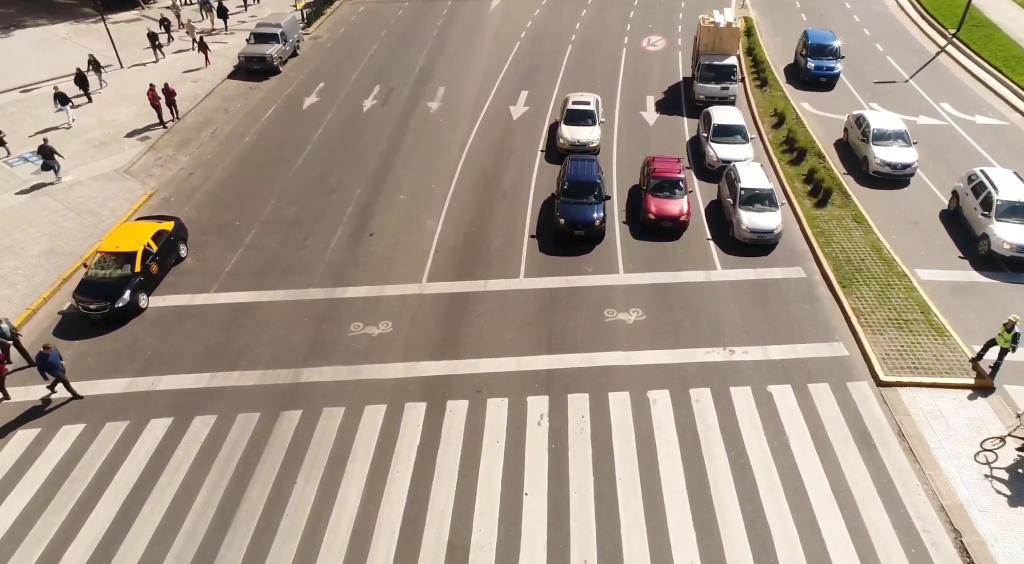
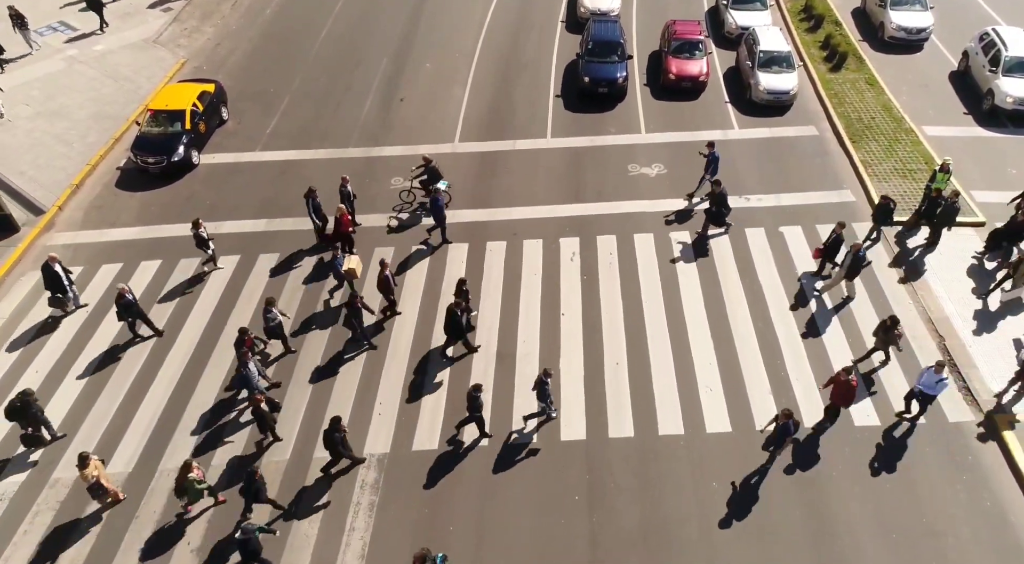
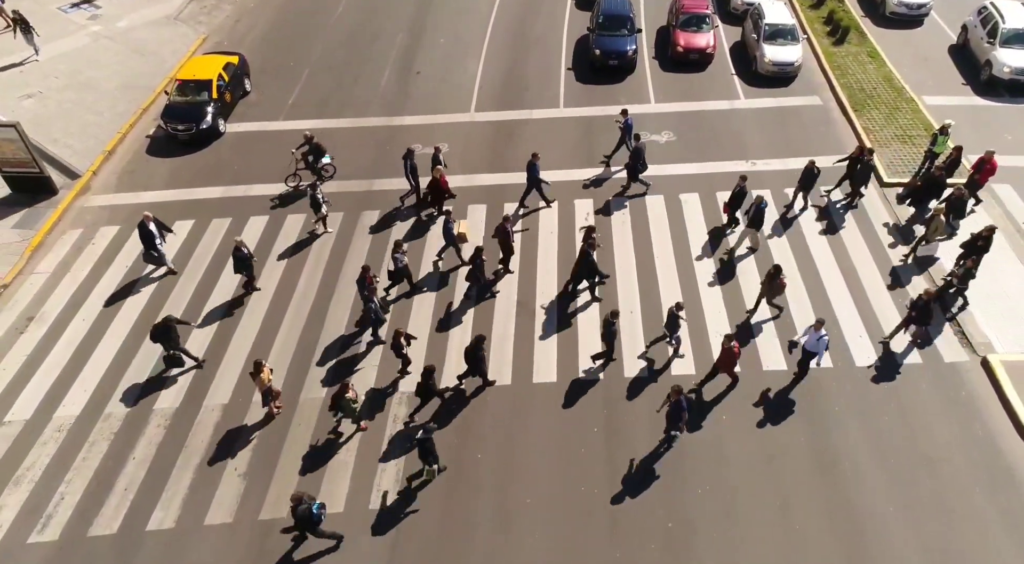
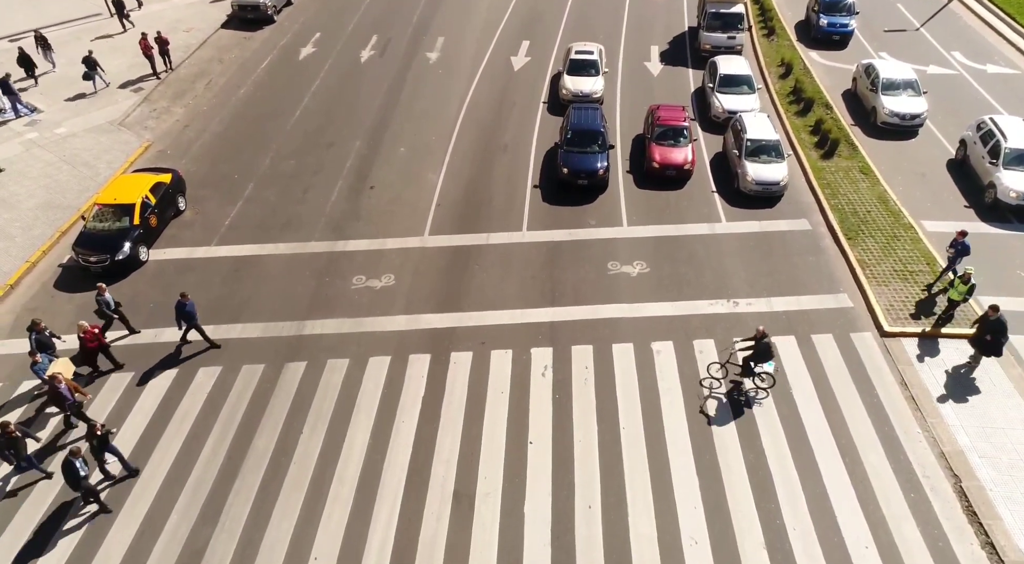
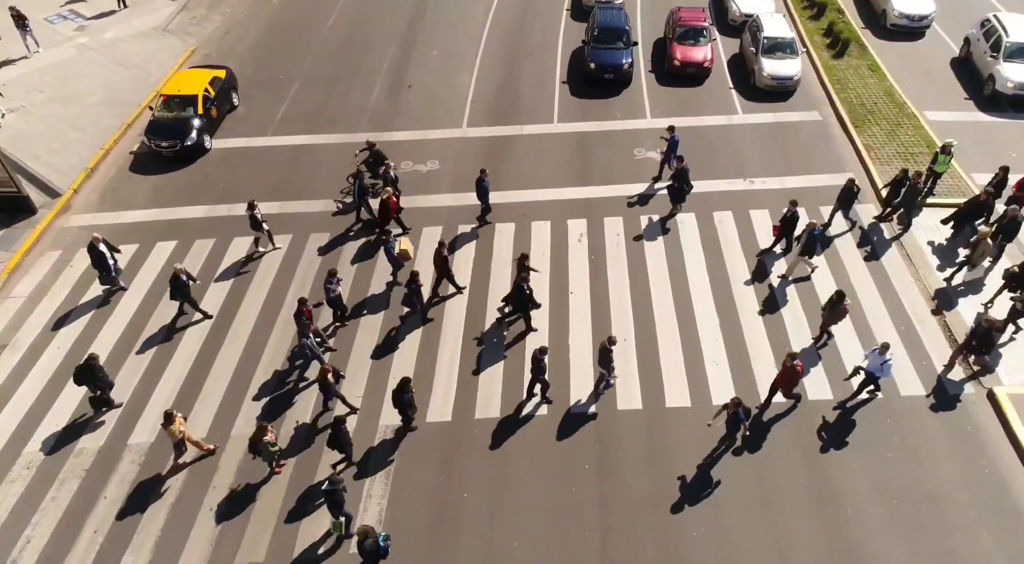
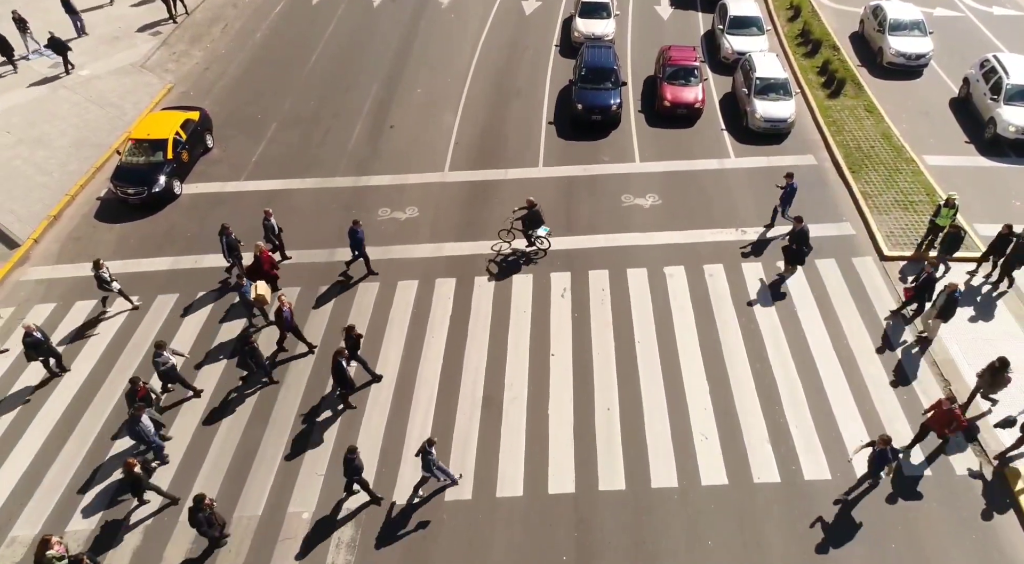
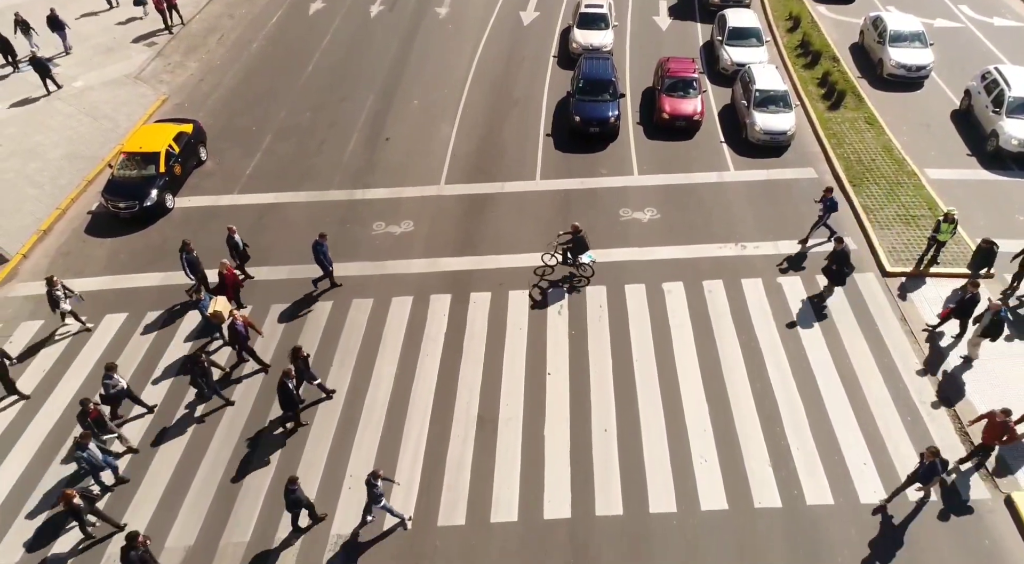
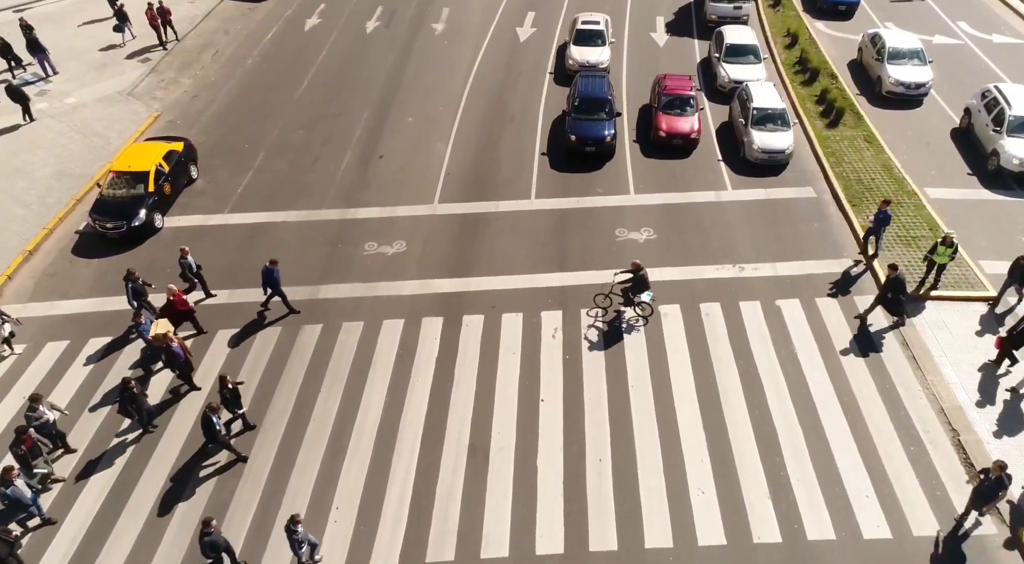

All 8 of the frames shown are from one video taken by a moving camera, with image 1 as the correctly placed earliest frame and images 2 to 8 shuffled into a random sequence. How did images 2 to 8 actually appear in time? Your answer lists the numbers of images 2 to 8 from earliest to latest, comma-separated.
4, 8, 7, 6, 2, 5, 3
